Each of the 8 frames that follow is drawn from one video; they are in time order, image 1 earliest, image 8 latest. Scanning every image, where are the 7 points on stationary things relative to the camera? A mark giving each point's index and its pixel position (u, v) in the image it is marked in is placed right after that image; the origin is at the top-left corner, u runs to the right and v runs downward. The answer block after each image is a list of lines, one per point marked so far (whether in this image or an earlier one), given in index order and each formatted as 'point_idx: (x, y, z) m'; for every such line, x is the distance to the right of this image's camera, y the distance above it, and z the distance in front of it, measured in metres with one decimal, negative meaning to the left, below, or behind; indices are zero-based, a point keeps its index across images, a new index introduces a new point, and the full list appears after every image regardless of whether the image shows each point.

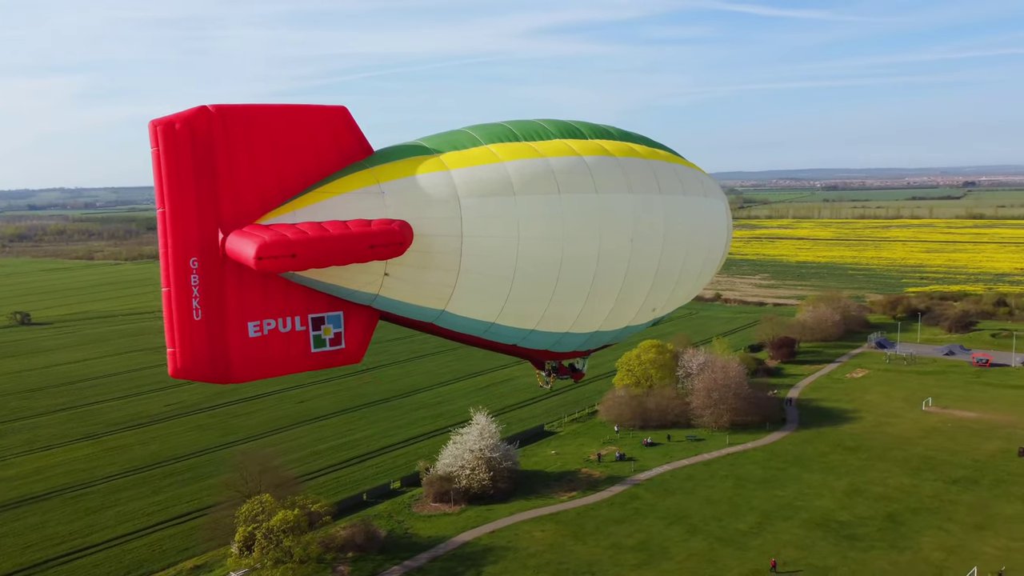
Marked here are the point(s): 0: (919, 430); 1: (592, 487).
0: (+9.7, -3.3, +19.7) m
1: (+1.7, -4.2, +17.4) m
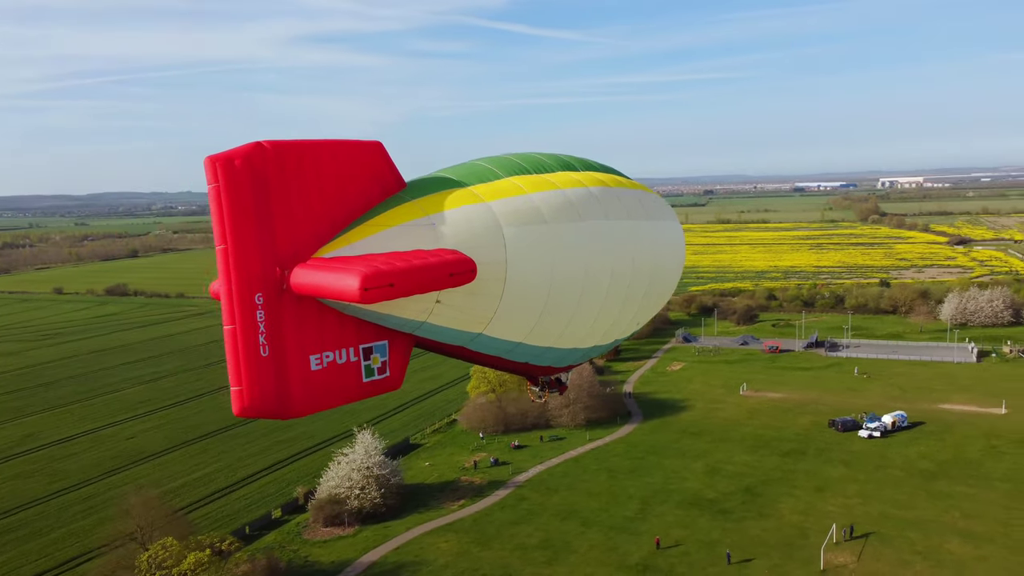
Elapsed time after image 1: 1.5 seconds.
0: (+6.3, -3.3, +22.5) m
1: (-0.7, -4.5, +18.0) m
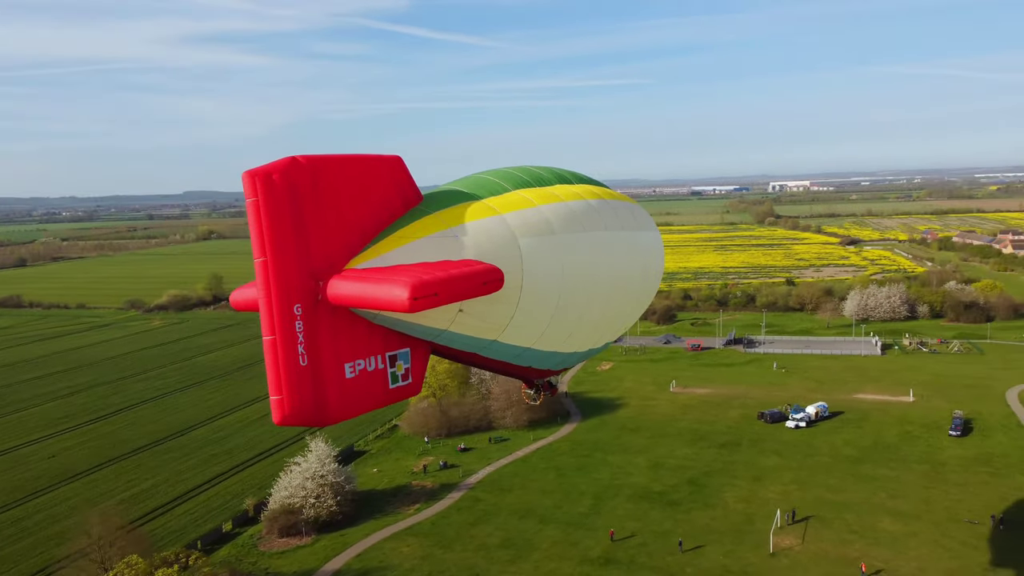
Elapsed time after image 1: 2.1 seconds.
0: (+4.6, -3.4, +23.5) m
1: (-1.7, -4.6, +18.2) m
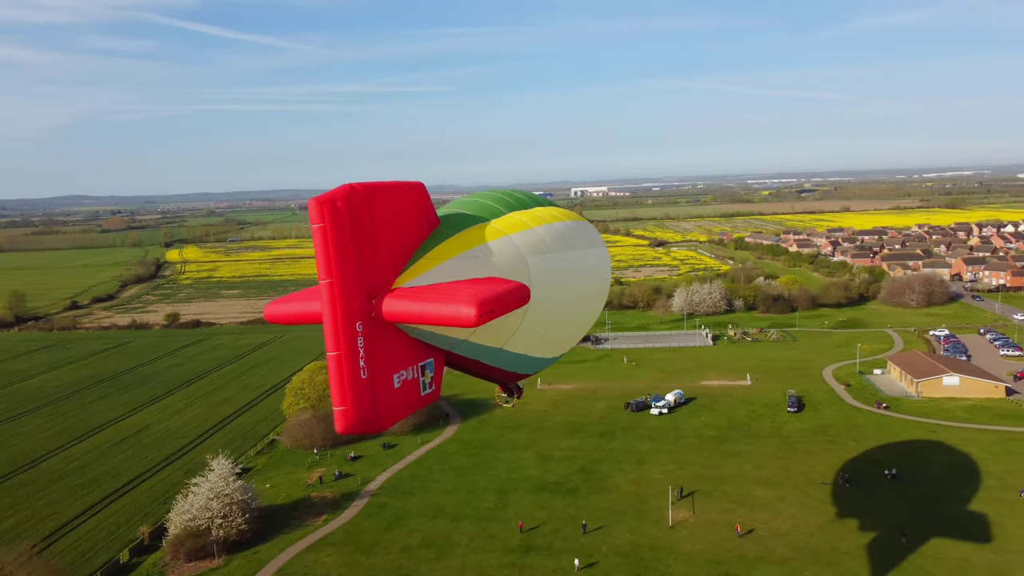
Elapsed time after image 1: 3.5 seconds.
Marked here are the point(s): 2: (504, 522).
0: (+1.1, -3.5, +25.0) m
1: (-3.9, -4.8, +18.3) m
2: (-0.2, -4.8, +17.2) m
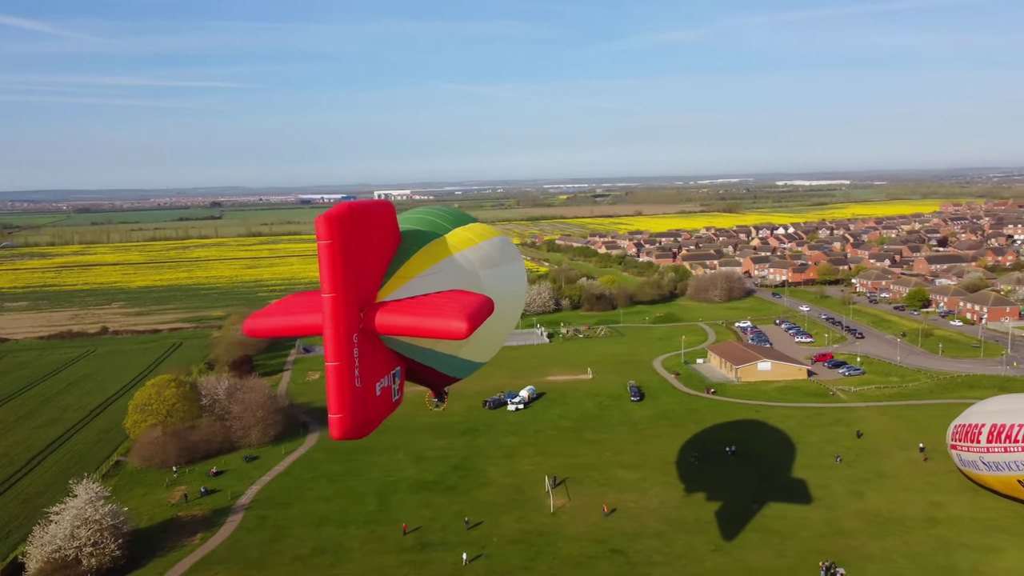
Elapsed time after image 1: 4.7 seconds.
0: (-3.3, -3.6, +25.4) m
1: (-6.4, -5.0, +17.7) m
2: (-2.5, -5.0, +17.5) m
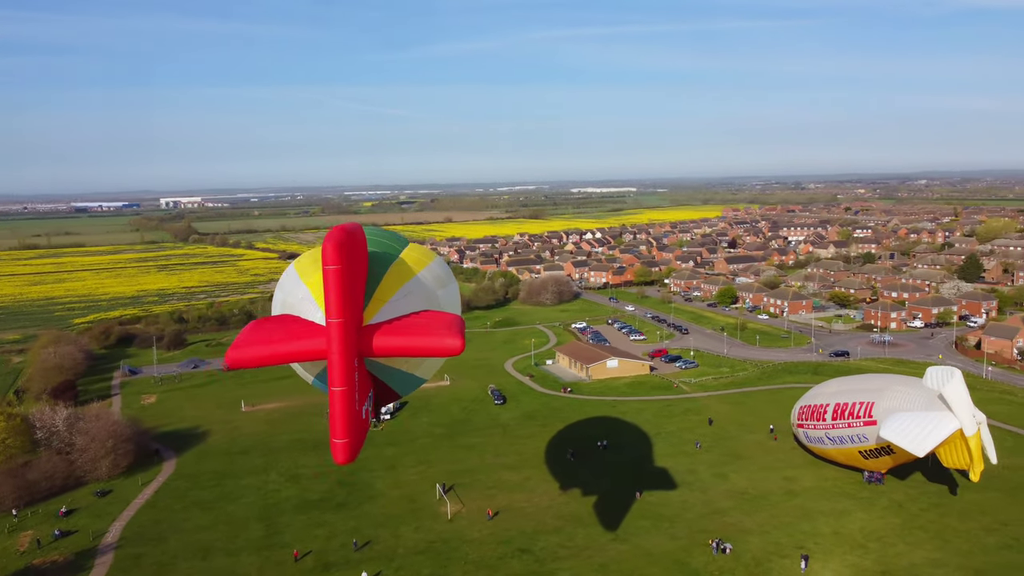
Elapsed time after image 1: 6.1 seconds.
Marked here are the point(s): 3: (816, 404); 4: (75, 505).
0: (-7.3, -4.0, +24.3) m
1: (-8.4, -5.4, +16.1) m
2: (-4.6, -5.2, +16.8) m
3: (+6.9, -2.6, +18.8) m
4: (-10.0, -4.9, +18.9) m
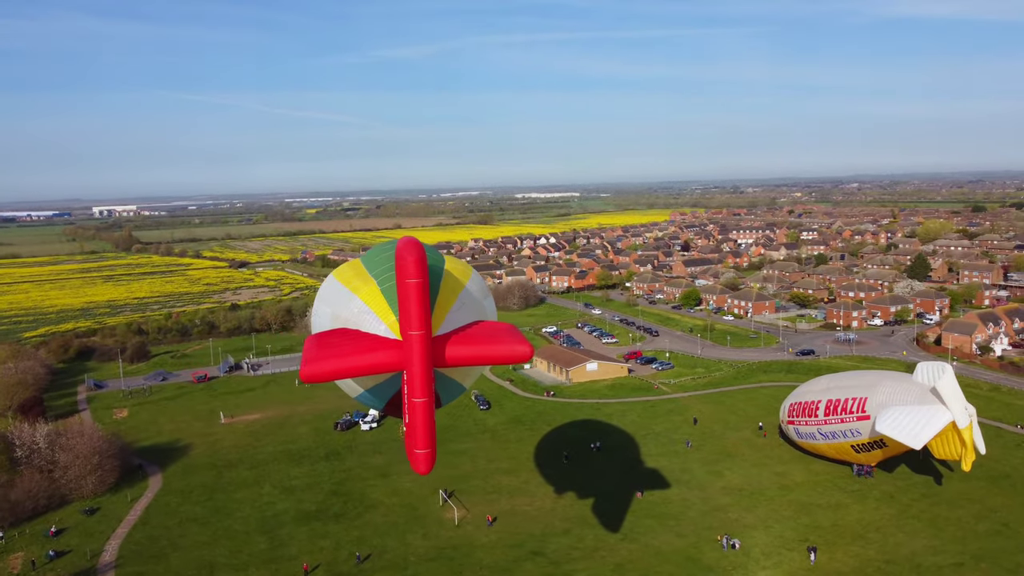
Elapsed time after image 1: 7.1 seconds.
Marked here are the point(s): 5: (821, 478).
0: (-7.7, -4.3, +23.8) m
1: (-8.1, -5.7, +15.6) m
2: (-4.4, -5.4, +16.6) m
3: (+6.9, -2.6, +19.4) m
4: (-9.9, -5.2, +18.2) m
5: (+7.2, -4.4, +19.3) m
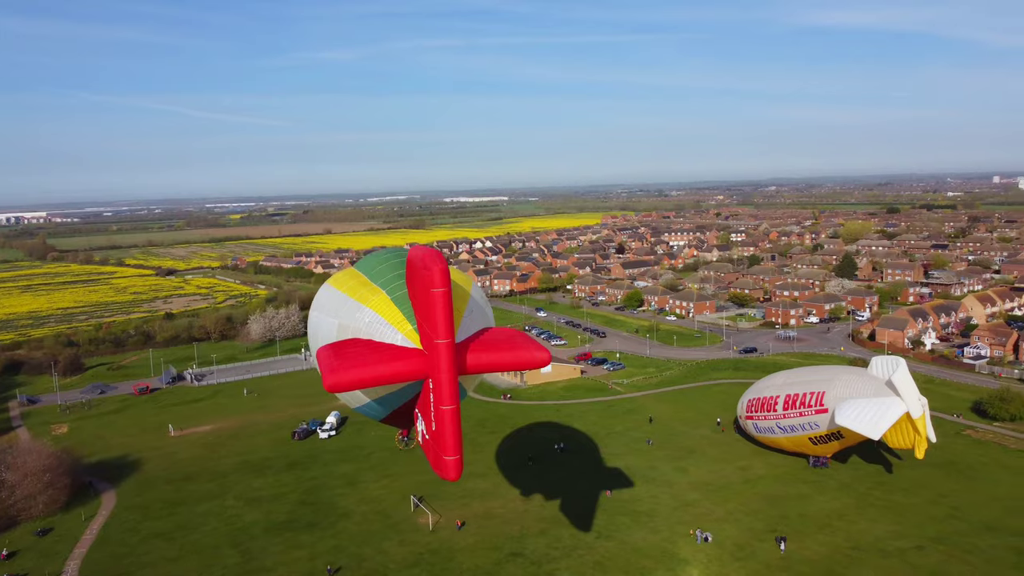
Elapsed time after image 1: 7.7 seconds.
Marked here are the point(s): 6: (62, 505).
0: (-8.7, -4.5, +23.1) m
1: (-8.4, -5.8, +14.9) m
2: (-4.8, -5.5, +16.2) m
3: (+6.2, -2.6, +20.1) m
4: (-10.4, -5.4, +17.4) m
5: (+6.5, -4.4, +20.0) m
6: (-10.4, -5.0, +19.2) m
